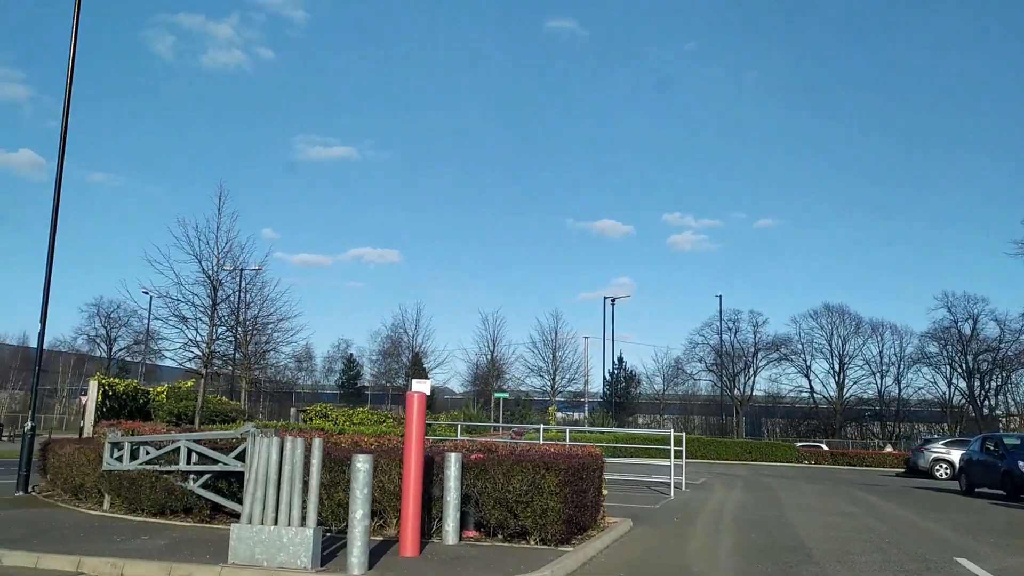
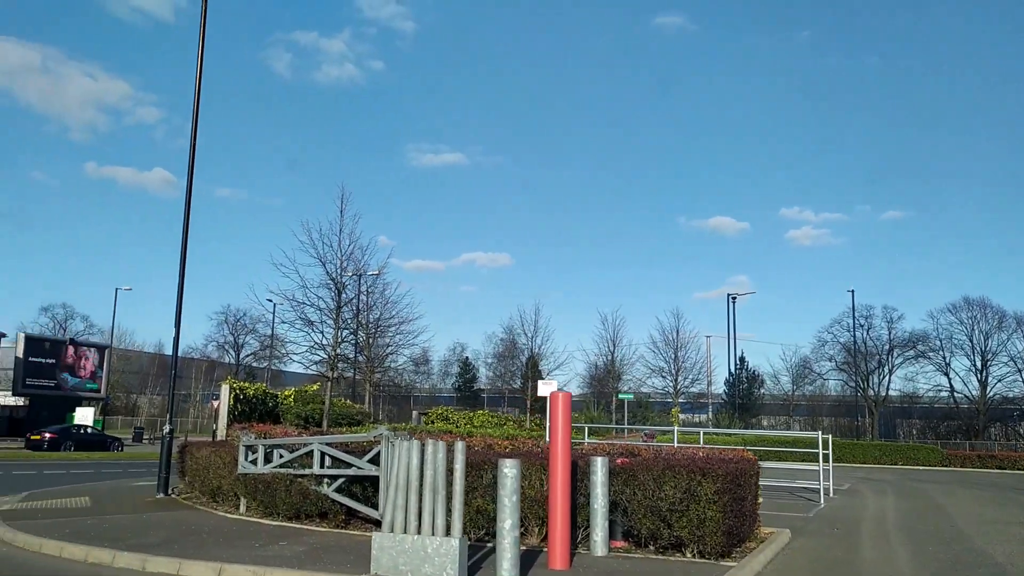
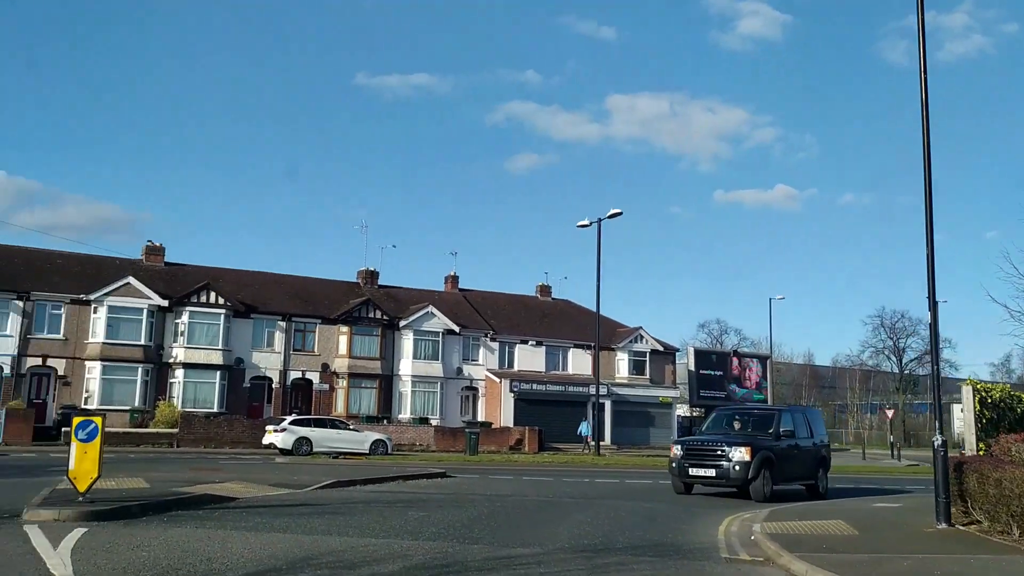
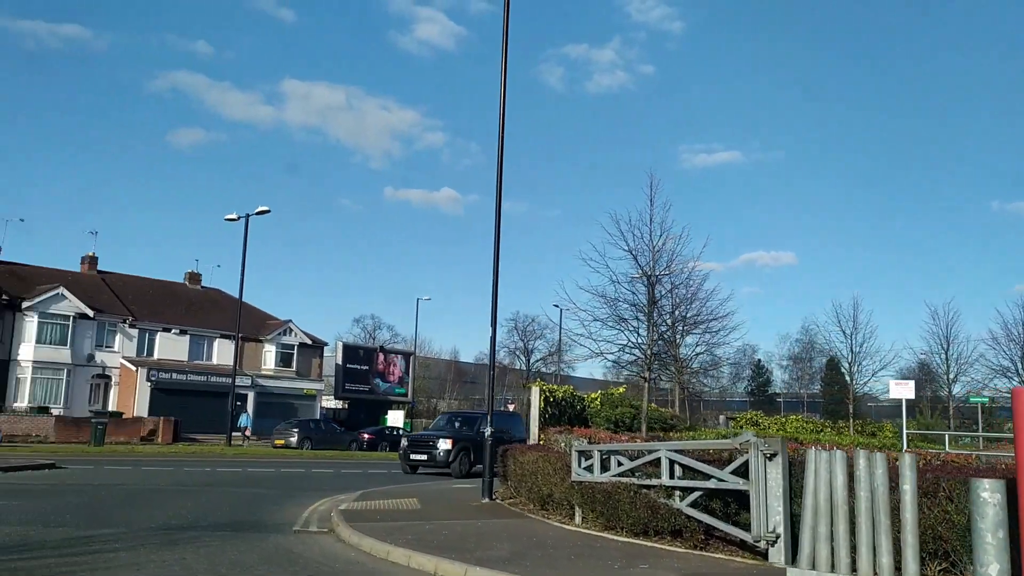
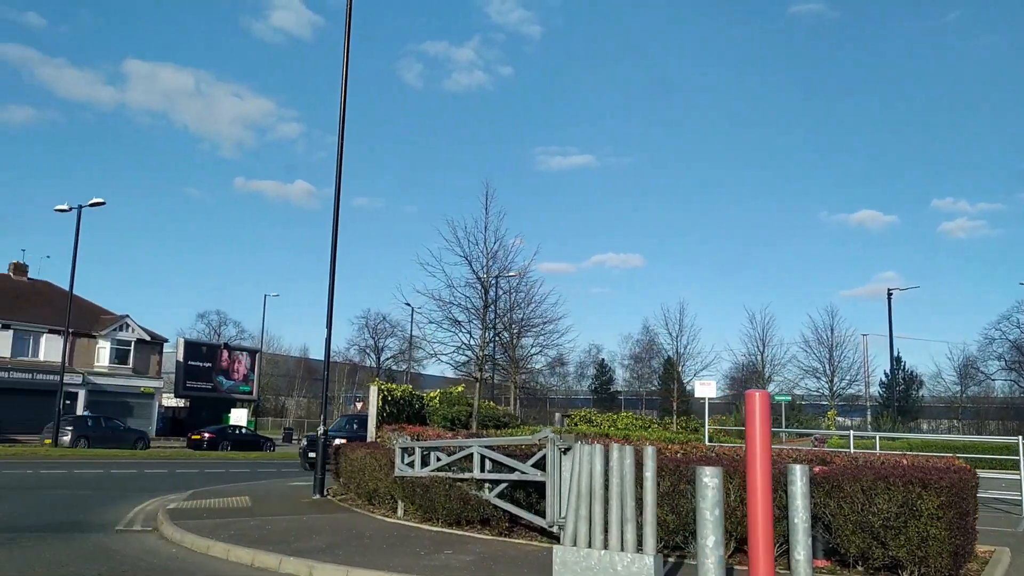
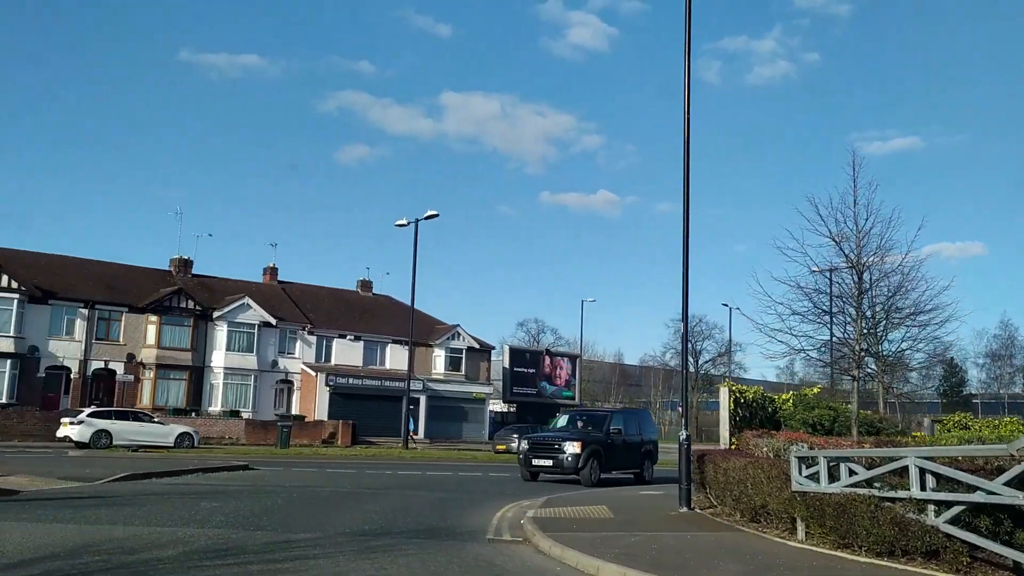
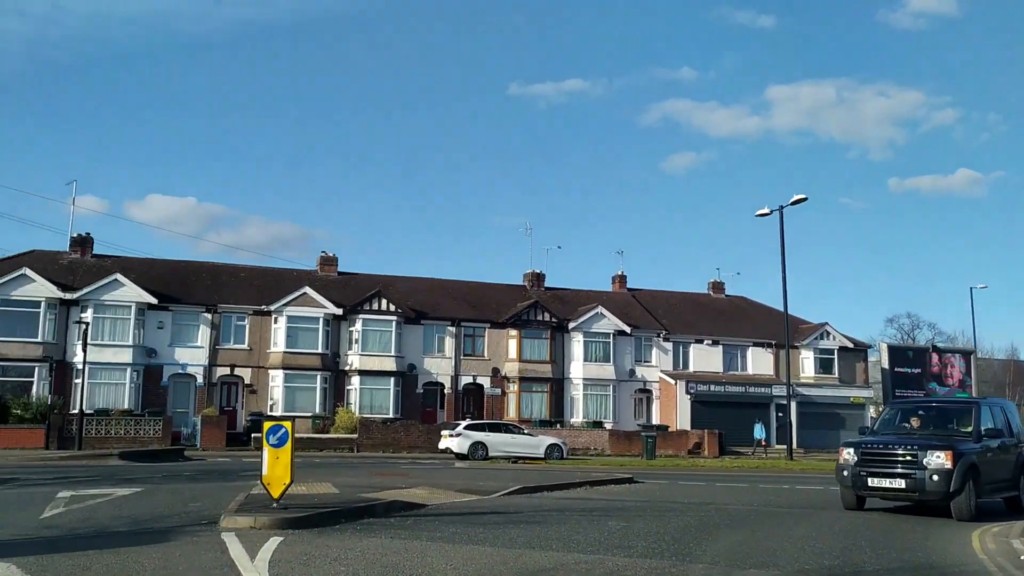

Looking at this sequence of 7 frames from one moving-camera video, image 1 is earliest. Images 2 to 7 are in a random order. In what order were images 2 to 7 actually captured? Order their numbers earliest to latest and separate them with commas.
2, 5, 4, 6, 3, 7
